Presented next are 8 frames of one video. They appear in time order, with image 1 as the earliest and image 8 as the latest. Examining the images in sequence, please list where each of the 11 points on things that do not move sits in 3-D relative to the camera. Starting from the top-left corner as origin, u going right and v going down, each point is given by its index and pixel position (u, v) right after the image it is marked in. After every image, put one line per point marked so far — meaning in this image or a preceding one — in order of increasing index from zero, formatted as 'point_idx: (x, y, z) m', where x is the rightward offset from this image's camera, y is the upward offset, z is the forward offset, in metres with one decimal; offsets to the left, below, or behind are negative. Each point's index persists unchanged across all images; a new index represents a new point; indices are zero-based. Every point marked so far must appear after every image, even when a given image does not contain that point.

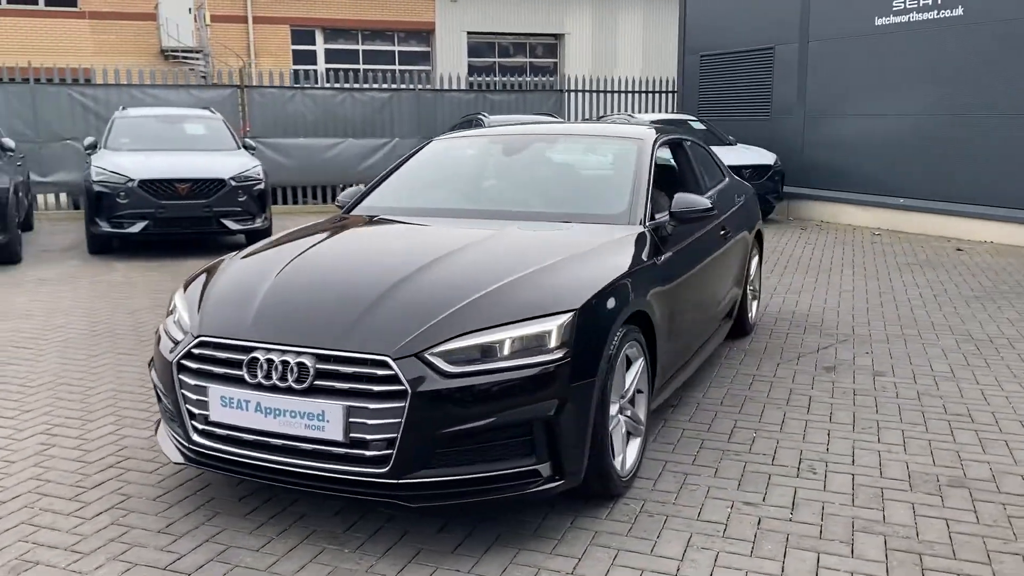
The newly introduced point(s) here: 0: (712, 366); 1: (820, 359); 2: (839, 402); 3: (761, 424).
0: (+1.3, -0.5, +5.9) m
1: (+2.1, -0.5, +6.1) m
2: (+1.9, -0.7, +5.1) m
3: (+1.3, -0.7, +4.8) m
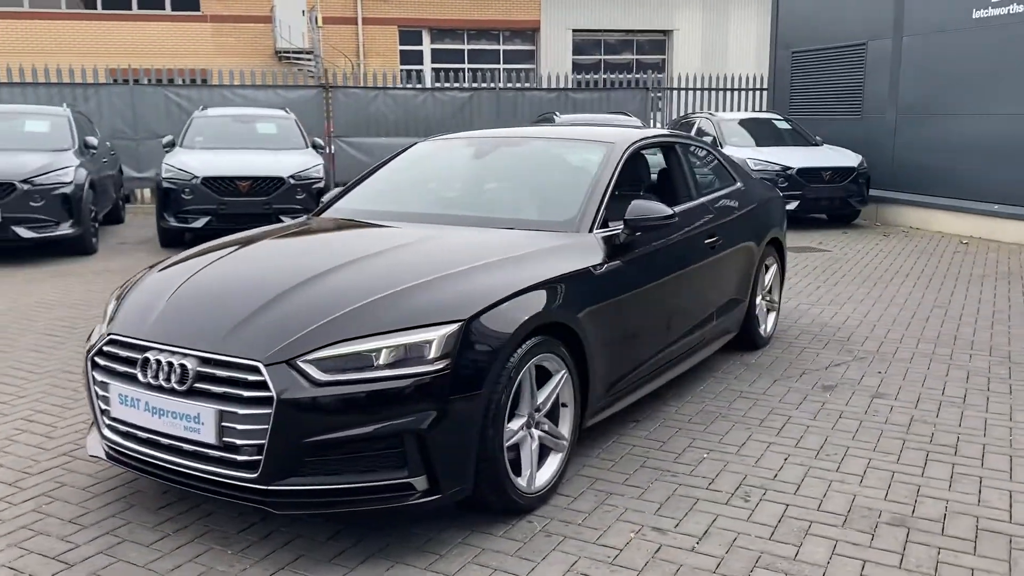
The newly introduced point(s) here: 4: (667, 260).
0: (+1.2, -0.6, +5.6) m
1: (+2.0, -0.6, +5.7) m
2: (+1.7, -0.7, +4.8) m
3: (+1.0, -0.8, +4.5) m
4: (+0.8, +0.1, +4.9) m
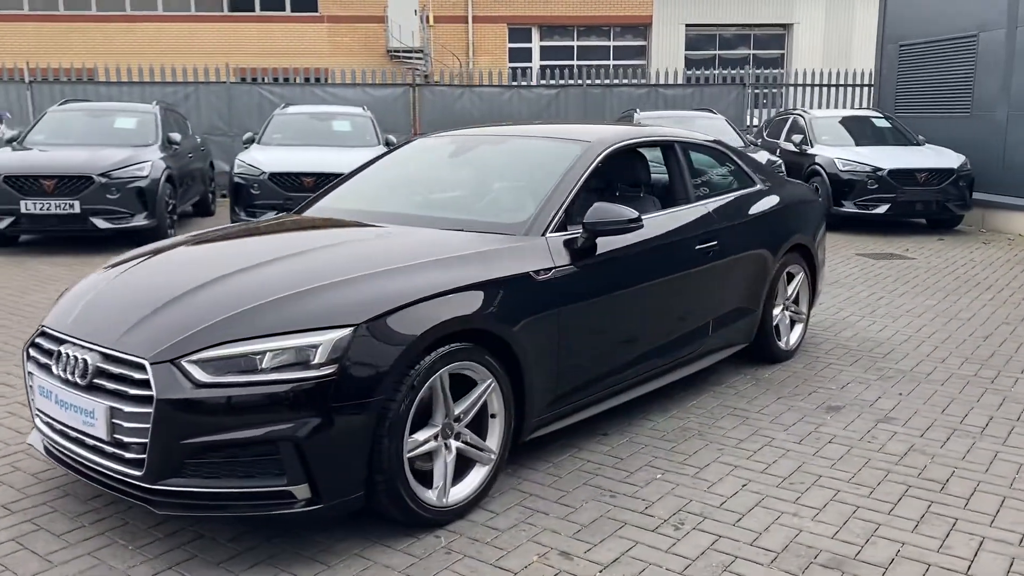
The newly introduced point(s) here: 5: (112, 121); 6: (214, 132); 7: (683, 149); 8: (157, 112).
0: (+1.1, -0.6, +5.3) m
1: (+1.9, -0.7, +5.3) m
2: (+1.4, -0.8, +4.4) m
3: (+0.8, -0.8, +4.2) m
4: (+0.6, +0.1, +4.6) m
5: (-5.6, +2.3, +12.3) m
6: (-5.6, +2.9, +16.5) m
7: (+1.0, +0.8, +5.3) m
8: (-5.1, +2.5, +12.7) m
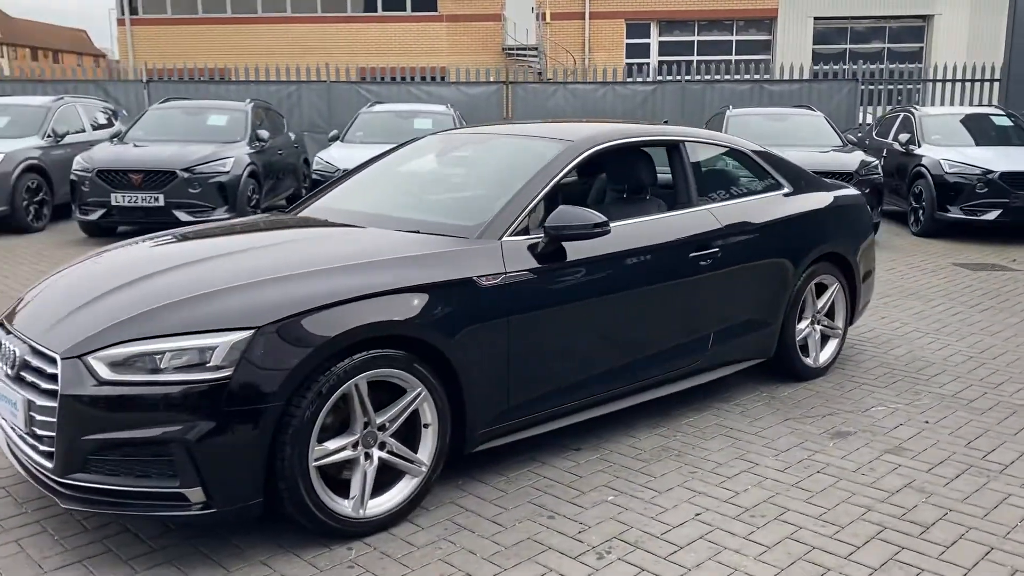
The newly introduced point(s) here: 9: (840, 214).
0: (+1.0, -0.7, +5.0) m
1: (+1.8, -0.7, +4.8) m
2: (+1.2, -0.9, +4.0) m
3: (+0.6, -0.9, +4.0) m
4: (+0.5, +0.1, +4.3) m
5: (-4.5, +2.5, +12.9) m
6: (-3.8, +3.1, +17.0) m
7: (+1.0, +0.8, +5.0) m
8: (-3.9, +2.7, +13.2) m
9: (+2.1, +0.5, +5.7) m
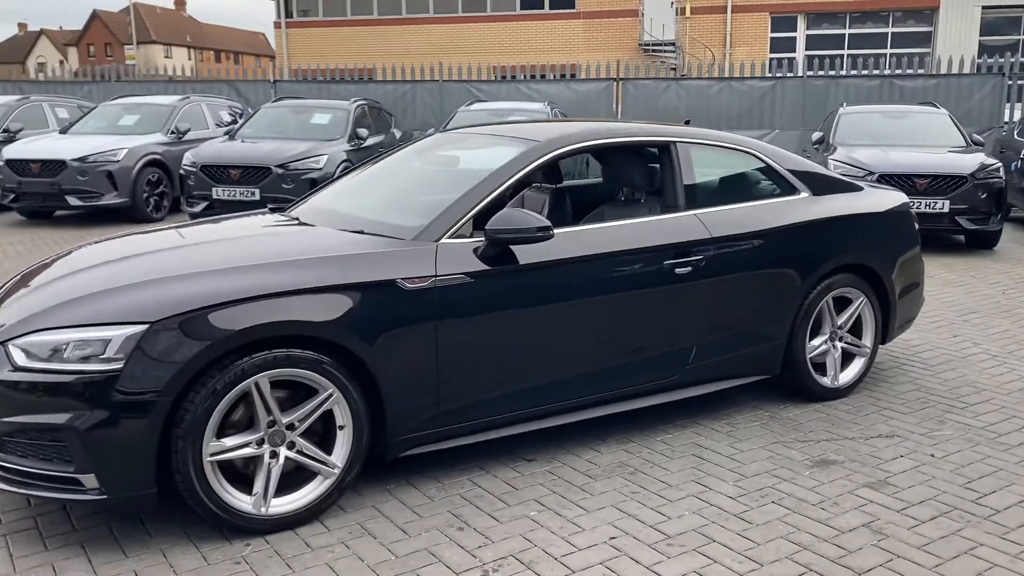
0: (+0.9, -0.7, +4.7) m
1: (+1.6, -0.8, +4.4) m
2: (+0.9, -0.9, +3.7) m
3: (+0.2, -0.9, +3.8) m
4: (+0.3, 0.0, +4.2) m
5: (-3.1, +2.6, +13.4) m
6: (-1.7, +3.2, +17.4) m
7: (+0.9, +0.7, +4.7) m
8: (-2.5, +2.8, +13.6) m
9: (+2.1, +0.4, +5.2) m
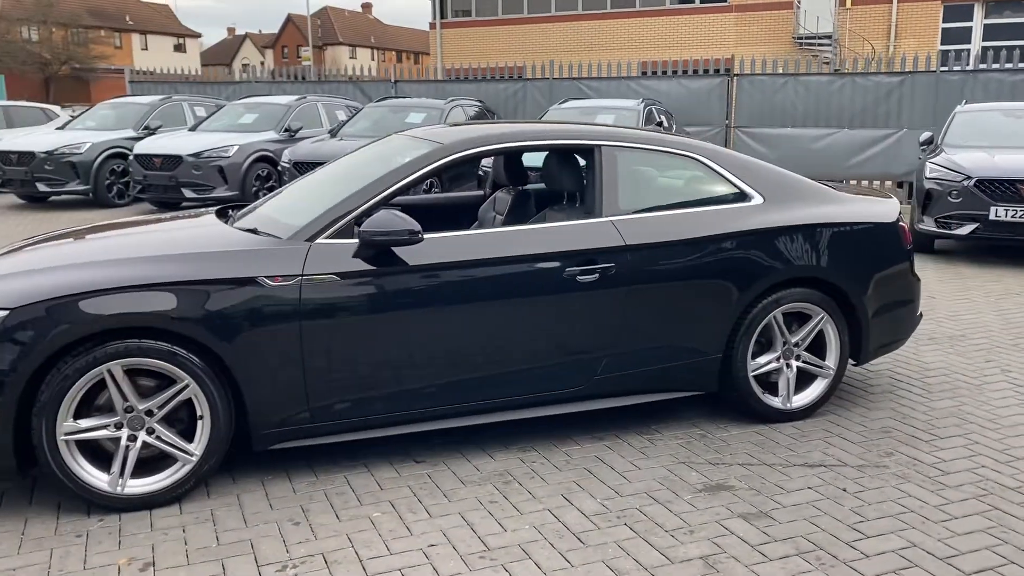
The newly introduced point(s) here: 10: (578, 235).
0: (+0.4, -0.8, +4.6) m
1: (+1.1, -0.9, +4.1) m
2: (+0.2, -1.0, +3.6) m
3: (-0.4, -0.9, +3.8) m
4: (-0.3, 0.0, +4.1) m
5: (-1.6, +2.7, +13.8) m
6: (+0.5, +3.2, +17.5) m
7: (+0.5, +0.7, +4.6) m
8: (-1.0, +2.9, +13.9) m
9: (+1.8, +0.3, +4.8) m
10: (+0.3, +0.3, +4.4) m
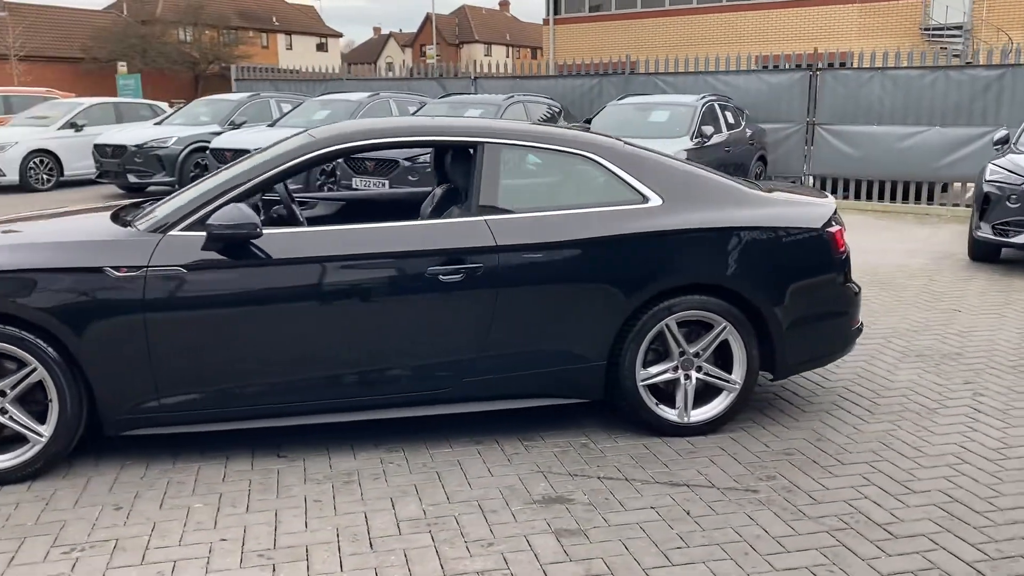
0: (-0.2, -0.8, +4.4) m
1: (+0.4, -0.9, +3.9) m
2: (-0.6, -1.0, +3.5) m
3: (-1.2, -0.9, +3.8) m
4: (-0.9, 0.0, +4.1) m
5: (-0.7, +2.8, +13.9) m
6: (+1.9, +3.2, +17.2) m
7: (-0.1, +0.7, +4.4) m
8: (-0.1, +2.9, +13.9) m
9: (+1.2, +0.3, +4.5) m
10: (-0.3, +0.3, +4.3) m
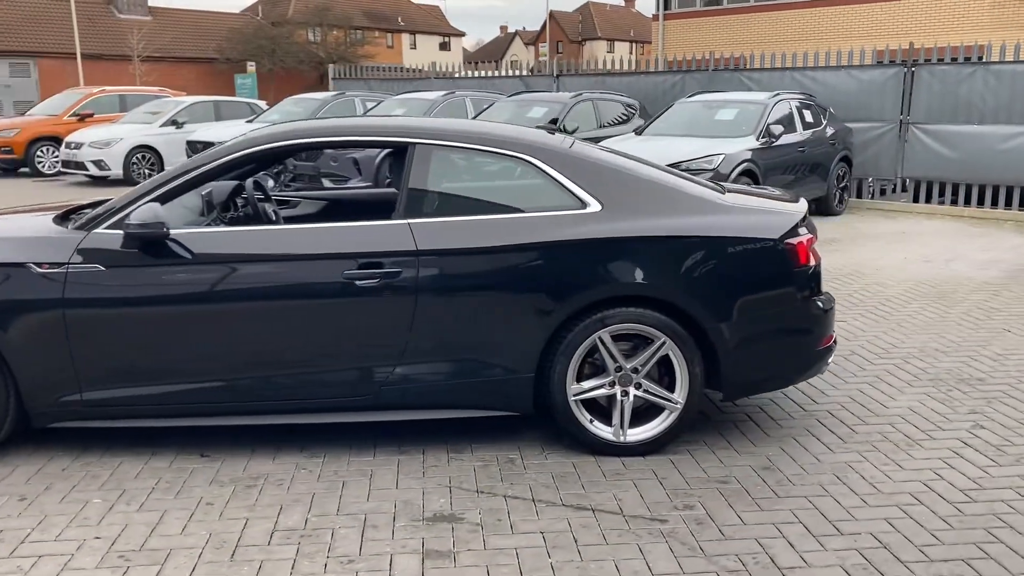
0: (-0.6, -0.8, +4.3) m
1: (-0.1, -0.9, +3.7) m
2: (-1.1, -1.0, +3.5) m
3: (-1.6, -0.9, +3.8) m
4: (-1.3, 0.0, +4.1) m
5: (+0.3, +2.8, +13.8) m
6: (+3.4, +3.2, +16.6) m
7: (-0.4, +0.7, +4.3) m
8: (+0.9, +2.9, +13.7) m
9: (+0.8, +0.2, +4.2) m
10: (-0.7, +0.2, +4.2) m
